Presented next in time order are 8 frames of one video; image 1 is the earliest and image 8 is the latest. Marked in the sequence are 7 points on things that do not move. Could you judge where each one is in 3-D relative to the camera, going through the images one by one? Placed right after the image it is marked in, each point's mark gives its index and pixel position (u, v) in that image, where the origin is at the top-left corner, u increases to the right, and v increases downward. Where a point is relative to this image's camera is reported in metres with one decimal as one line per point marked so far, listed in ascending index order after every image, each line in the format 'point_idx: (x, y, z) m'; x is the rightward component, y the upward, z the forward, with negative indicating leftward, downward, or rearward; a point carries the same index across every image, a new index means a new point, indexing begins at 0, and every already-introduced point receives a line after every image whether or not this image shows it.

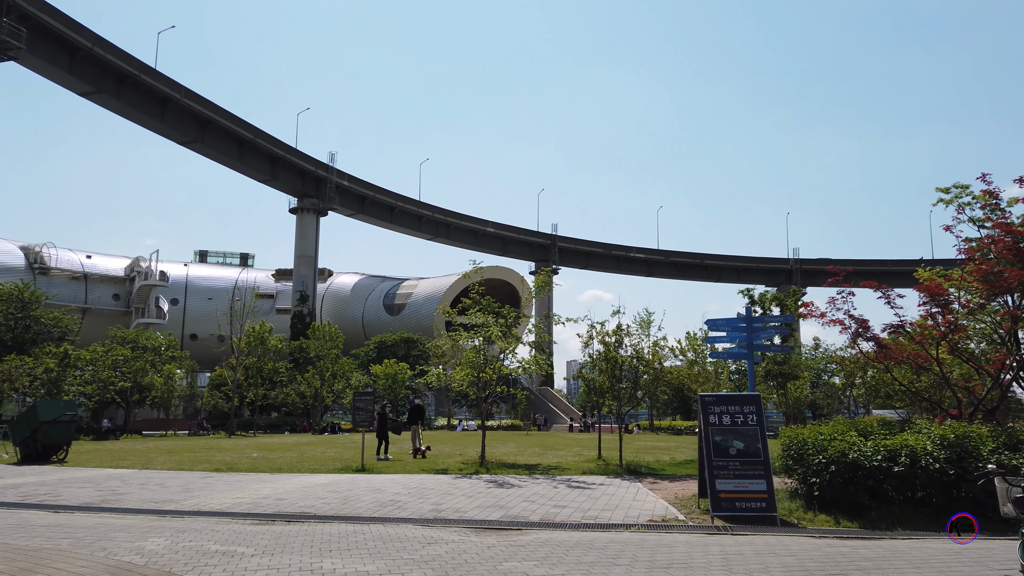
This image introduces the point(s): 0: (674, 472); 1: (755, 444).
0: (+3.7, -4.3, +17.5) m
1: (+3.3, -2.1, +10.1) m
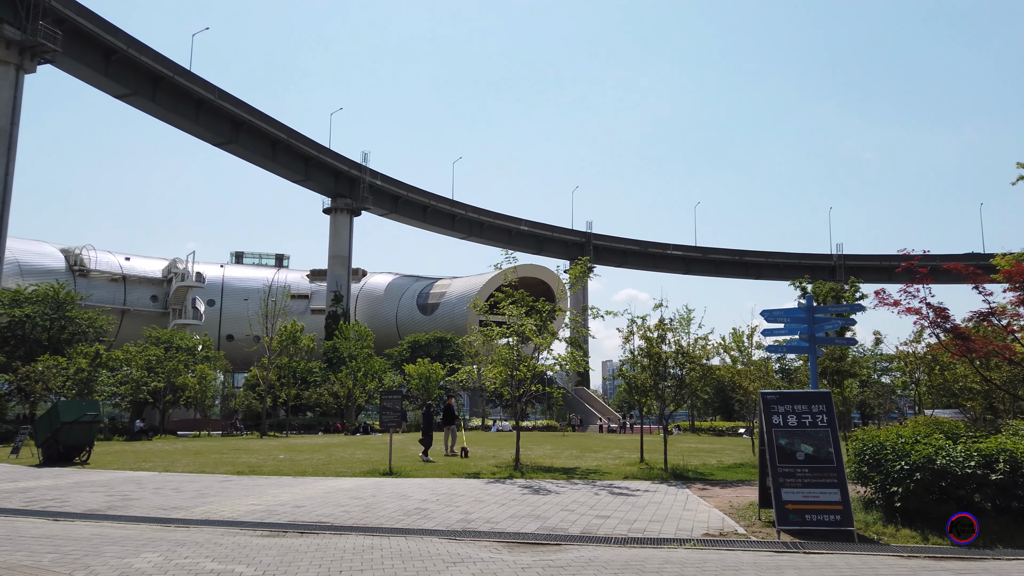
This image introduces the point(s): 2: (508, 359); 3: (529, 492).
0: (+4.5, -4.1, +16.2) m
1: (+3.7, -1.9, +8.9) m
2: (-0.2, -1.8, +18.7) m
3: (+0.3, -3.5, +12.8) m
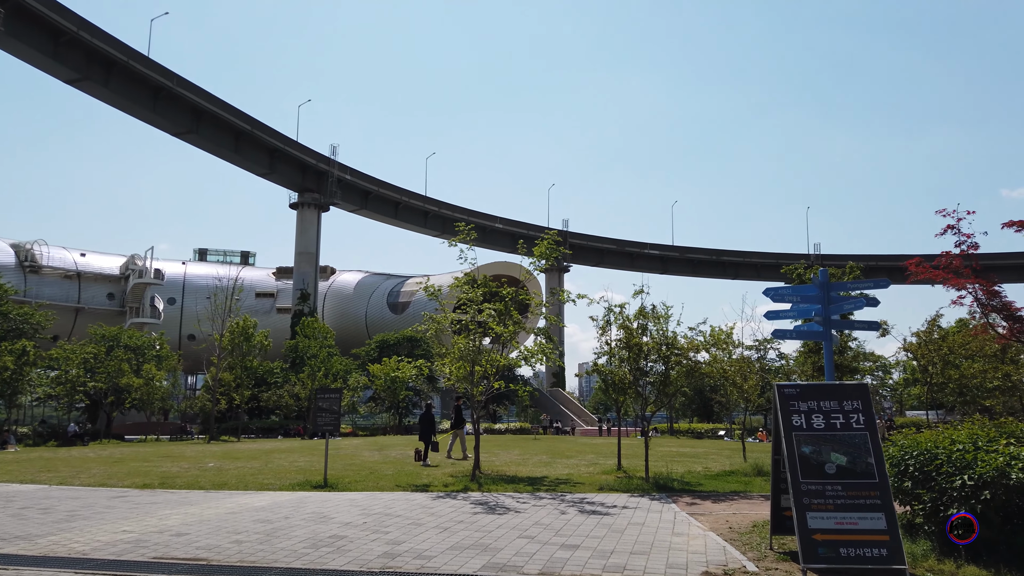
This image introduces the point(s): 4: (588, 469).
0: (+3.7, -3.7, +14.0) m
1: (+3.1, -1.5, +6.7) m
2: (-1.1, -1.4, +16.4) m
3: (-0.4, -3.1, +10.5) m
4: (+1.7, -4.0, +16.7) m
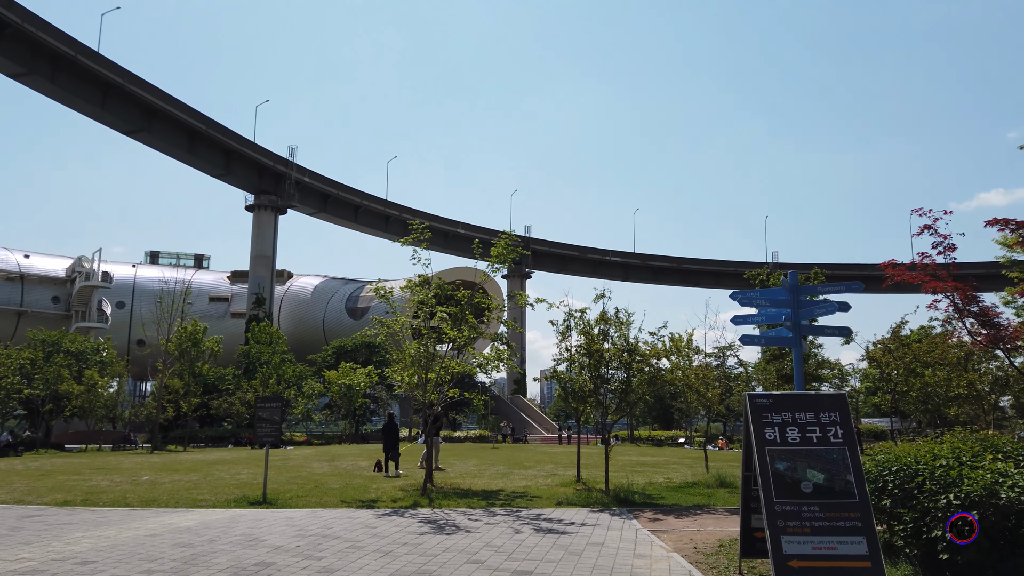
0: (+2.9, -3.8, +13.4) m
1: (+2.7, -1.5, +6.1) m
2: (-2.0, -1.5, +15.6) m
3: (-1.0, -3.1, +9.7) m
4: (+0.7, -4.1, +16.0) m
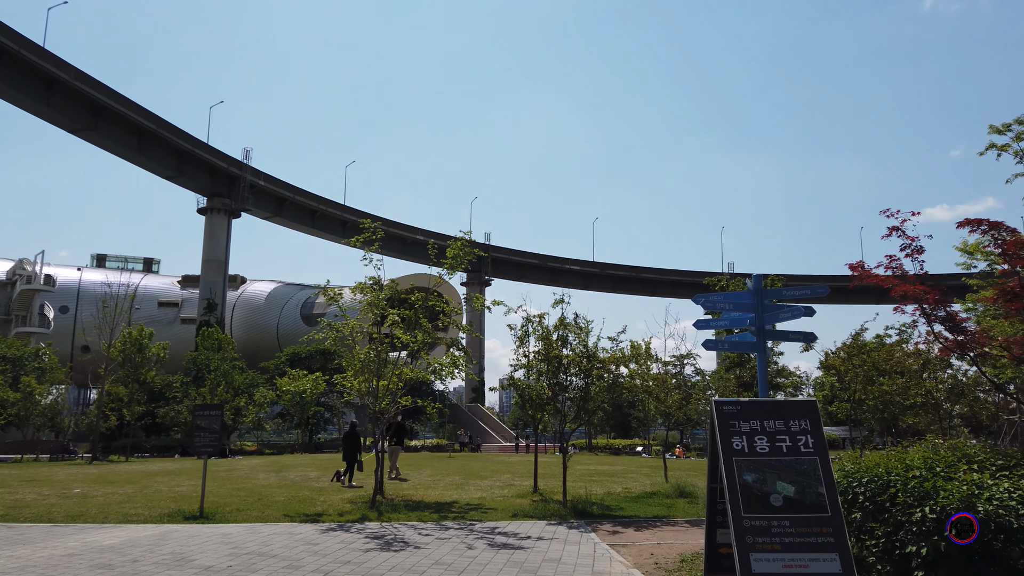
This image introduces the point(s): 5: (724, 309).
0: (+2.1, -3.9, +13.0) m
1: (+2.3, -1.5, +5.8) m
2: (-2.9, -1.6, +14.9) m
3: (-1.6, -3.1, +9.1) m
4: (-0.2, -4.2, +15.5) m
5: (+2.6, -0.3, +9.4) m
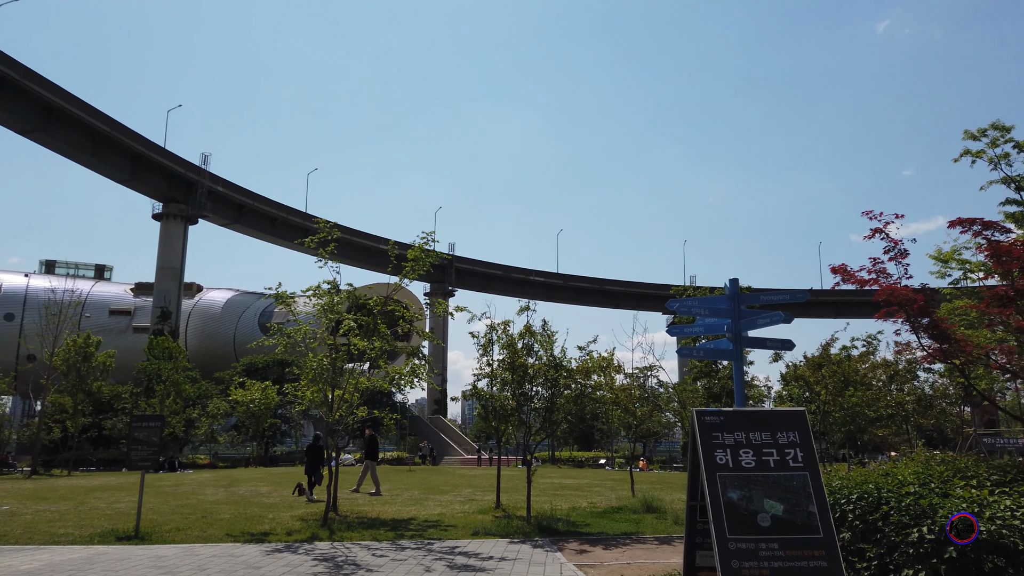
0: (+1.5, -4.0, +12.5) m
1: (+2.0, -1.5, +5.2) m
2: (-3.6, -1.6, +14.2) m
3: (-2.1, -3.1, +8.4) m
4: (-1.0, -4.3, +14.8) m
5: (+2.2, -0.3, +8.9) m
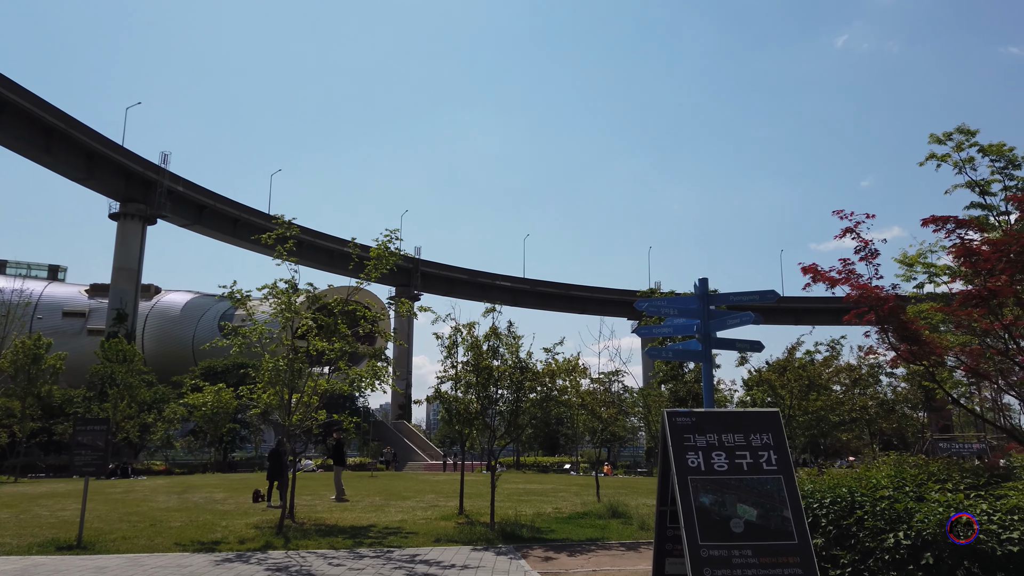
0: (+0.9, -4.0, +12.2) m
1: (+1.8, -1.5, +5.0) m
2: (-4.3, -1.6, +13.7) m
3: (-2.5, -3.1, +8.0) m
4: (-1.7, -4.3, +14.5) m
5: (+1.8, -0.3, +8.7) m
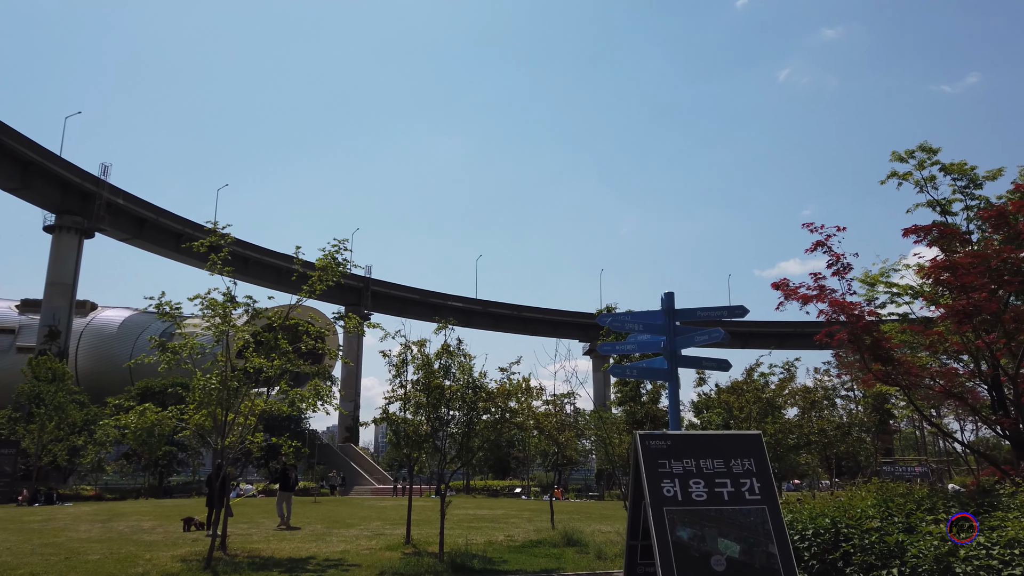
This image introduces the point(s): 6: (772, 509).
0: (+0.1, -4.2, +11.6) m
1: (+1.5, -1.6, +4.5) m
2: (-5.1, -1.9, +12.8) m
3: (-2.9, -3.2, +7.1) m
4: (-2.6, -4.6, +13.6) m
5: (+1.3, -0.5, +8.2) m
6: (+1.6, -1.4, +4.6) m
